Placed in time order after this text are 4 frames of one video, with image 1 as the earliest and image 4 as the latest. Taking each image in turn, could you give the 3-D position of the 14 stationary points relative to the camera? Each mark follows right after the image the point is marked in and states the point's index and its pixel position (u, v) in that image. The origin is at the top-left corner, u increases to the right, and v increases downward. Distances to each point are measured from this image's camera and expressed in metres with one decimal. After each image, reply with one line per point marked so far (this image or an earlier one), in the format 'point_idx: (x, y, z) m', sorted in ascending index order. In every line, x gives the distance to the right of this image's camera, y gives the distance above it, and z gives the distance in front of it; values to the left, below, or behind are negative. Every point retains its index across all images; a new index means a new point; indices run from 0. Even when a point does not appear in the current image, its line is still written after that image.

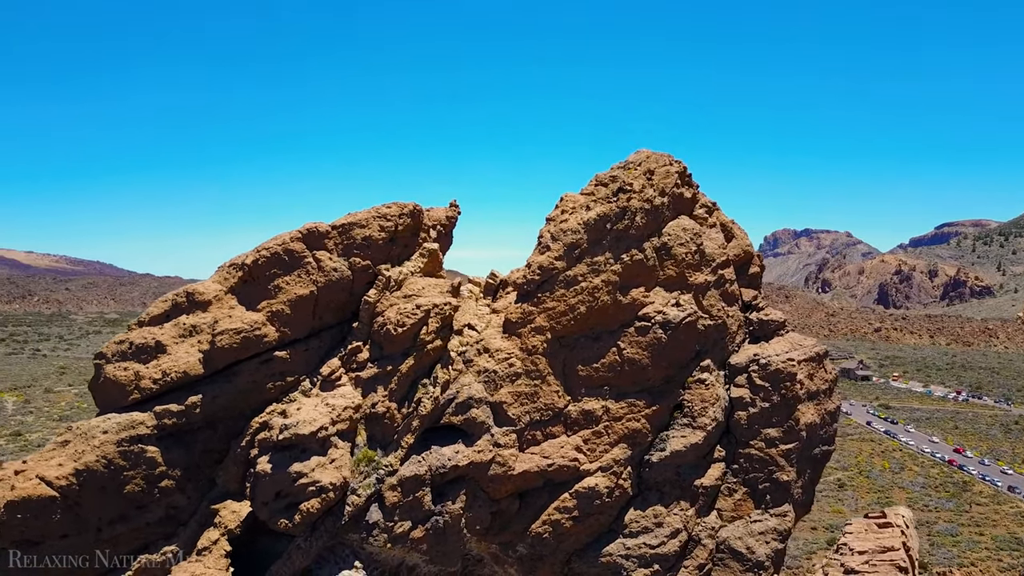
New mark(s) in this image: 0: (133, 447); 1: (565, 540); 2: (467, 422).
0: (-6.0, -2.5, +12.4) m
1: (+0.9, -4.2, +13.0) m
2: (-0.7, -2.2, +12.7) m
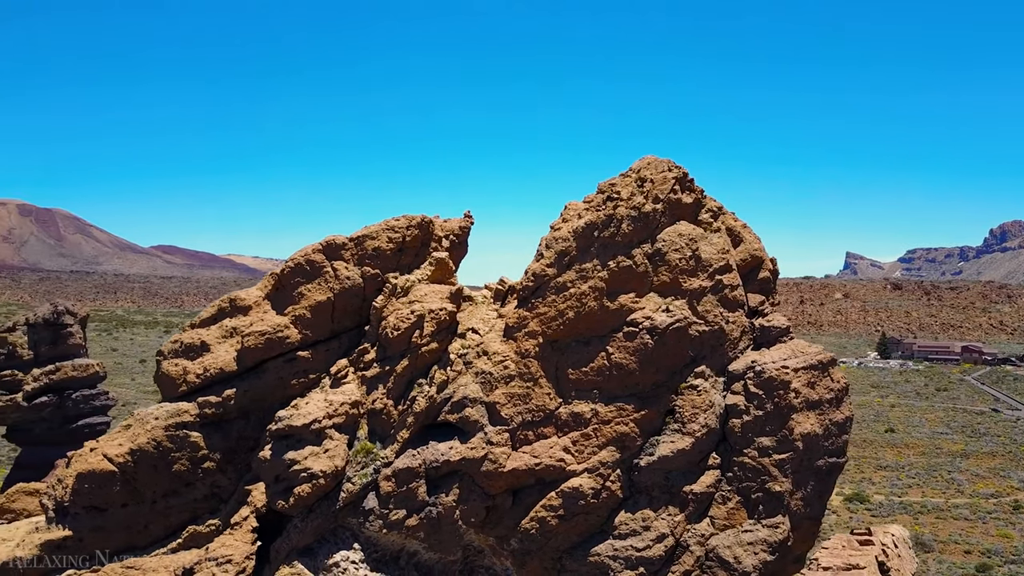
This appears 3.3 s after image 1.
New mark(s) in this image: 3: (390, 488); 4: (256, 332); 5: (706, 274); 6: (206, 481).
0: (-6.2, -2.7, +14.4) m
1: (+0.7, -4.3, +13.4) m
2: (-0.9, -2.3, +13.5) m
3: (-2.1, -3.4, +13.3) m
4: (-4.7, -0.8, +14.4) m
5: (+3.4, +0.2, +13.6) m
6: (-5.8, -3.6, +14.7) m
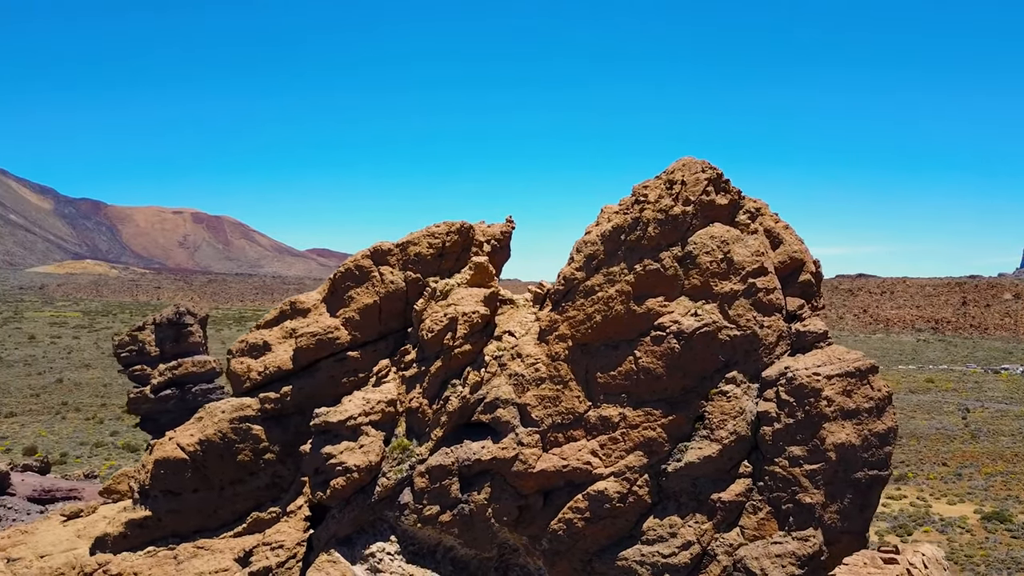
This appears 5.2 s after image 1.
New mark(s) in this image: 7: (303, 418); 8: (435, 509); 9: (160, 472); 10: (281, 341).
0: (-5.4, -2.7, +15.7) m
1: (+1.2, -4.4, +13.5) m
2: (-0.4, -2.3, +13.8) m
3: (-1.6, -3.5, +13.9) m
4: (-4.0, -0.9, +15.4) m
5: (+3.9, +0.2, +13.3) m
6: (-5.0, -3.7, +15.9) m
7: (-4.3, -2.7, +15.9) m
8: (-1.4, -3.9, +13.8) m
9: (-7.1, -3.7, +15.7) m
10: (-4.8, -1.1, +16.0) m
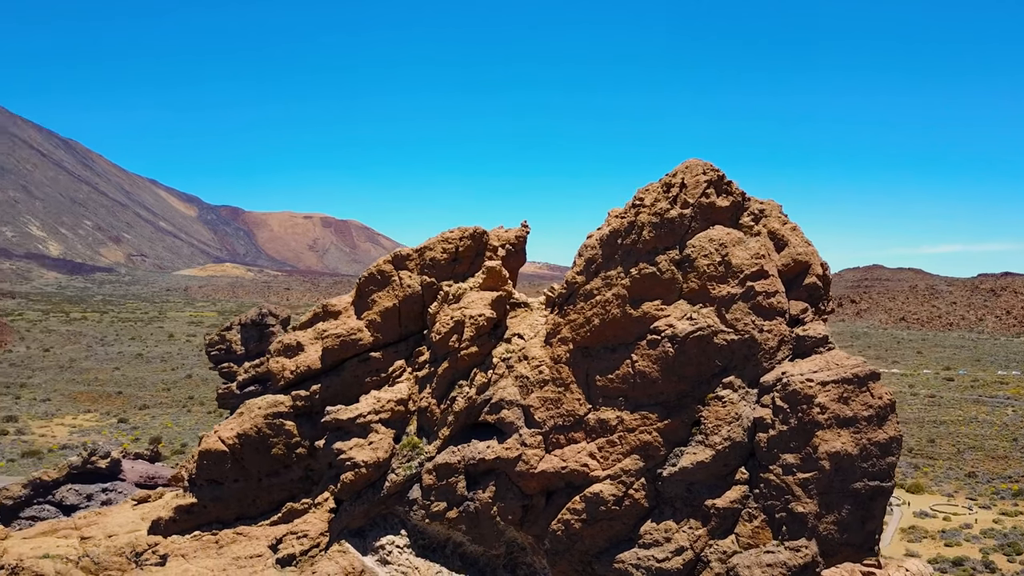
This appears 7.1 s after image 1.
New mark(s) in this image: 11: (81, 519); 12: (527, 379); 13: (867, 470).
0: (-5.1, -2.8, +16.7) m
1: (+1.2, -4.4, +13.6) m
2: (-0.3, -2.4, +14.2) m
3: (-1.5, -3.6, +14.4) m
4: (-3.7, -1.0, +16.2) m
5: (+3.8, +0.1, +13.1) m
6: (-4.6, -3.8, +16.9) m
7: (-3.9, -2.7, +16.8) m
8: (-1.3, -4.0, +14.3) m
9: (-6.7, -3.8, +17.0) m
10: (-4.4, -1.2, +16.9) m
11: (-10.7, -5.7, +19.3) m
12: (+0.2, -1.7, +14.3) m
13: (+5.4, -2.8, +12.0) m
